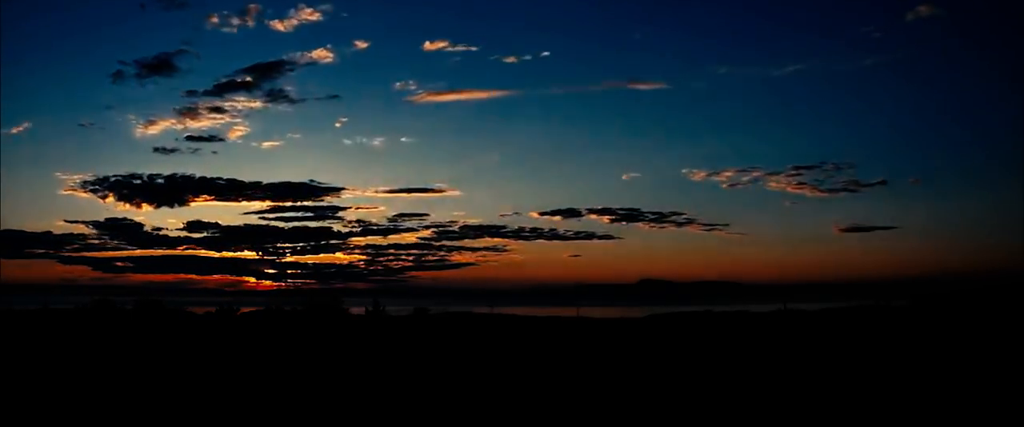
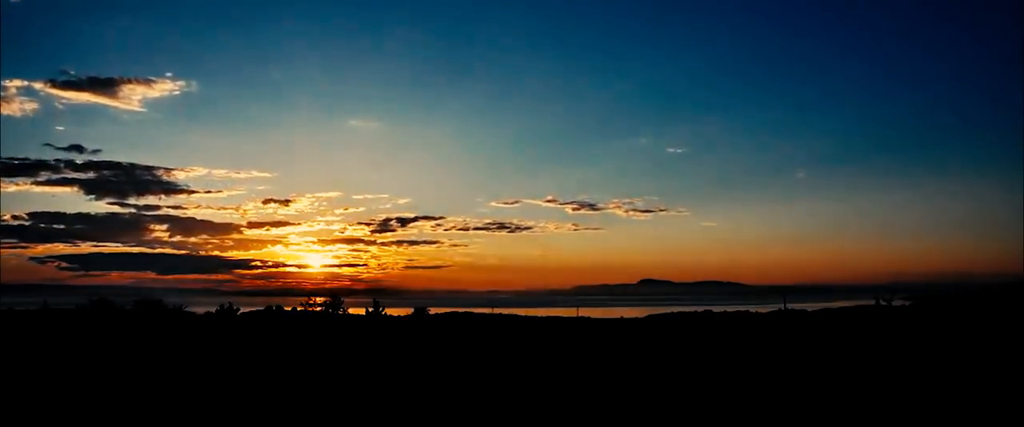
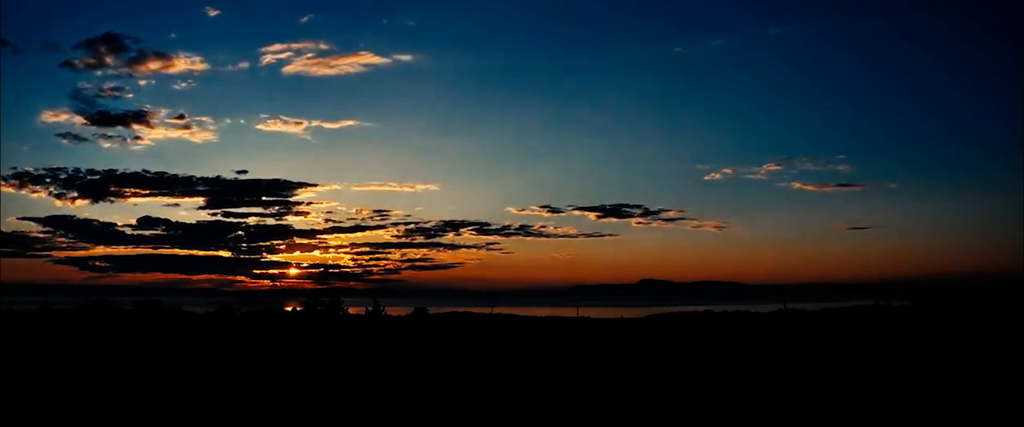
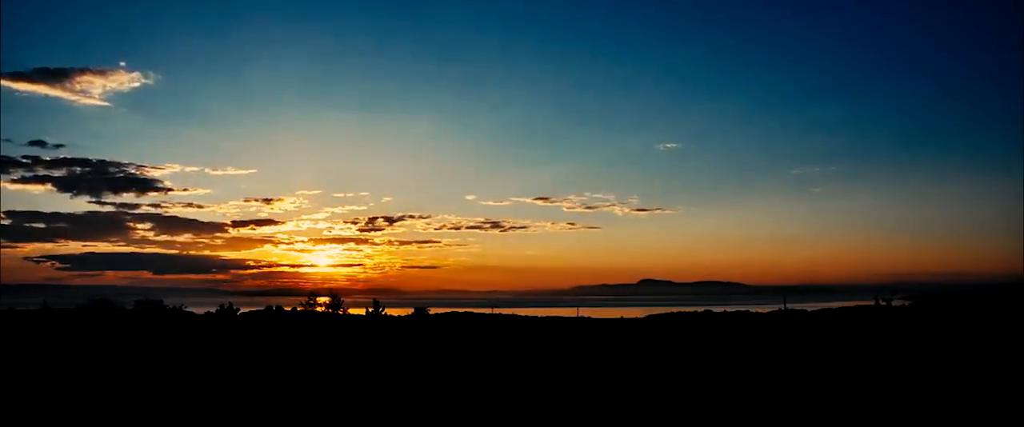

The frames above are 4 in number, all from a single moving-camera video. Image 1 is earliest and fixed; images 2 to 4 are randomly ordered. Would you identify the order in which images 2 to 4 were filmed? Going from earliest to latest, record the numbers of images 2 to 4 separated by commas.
3, 2, 4
